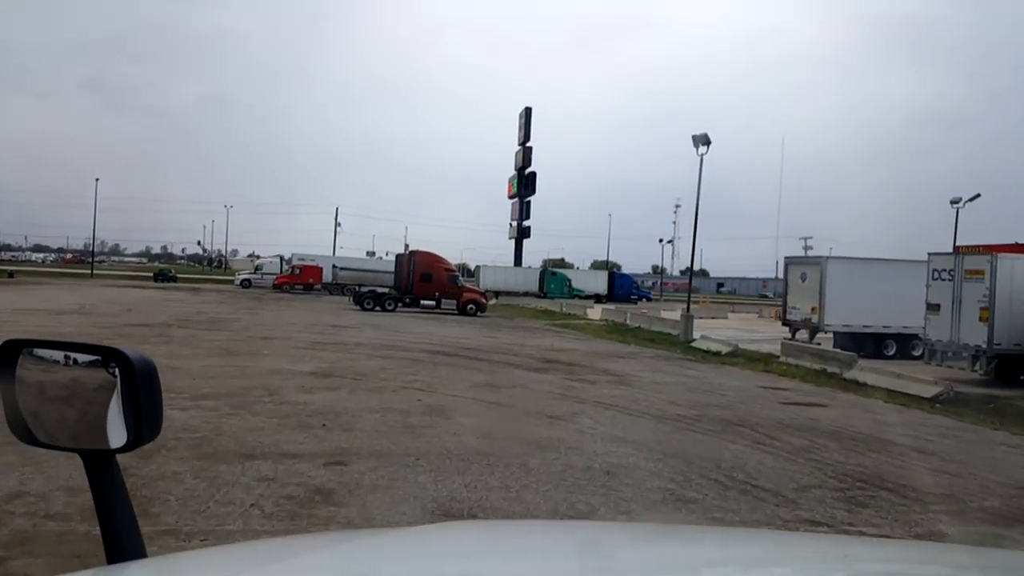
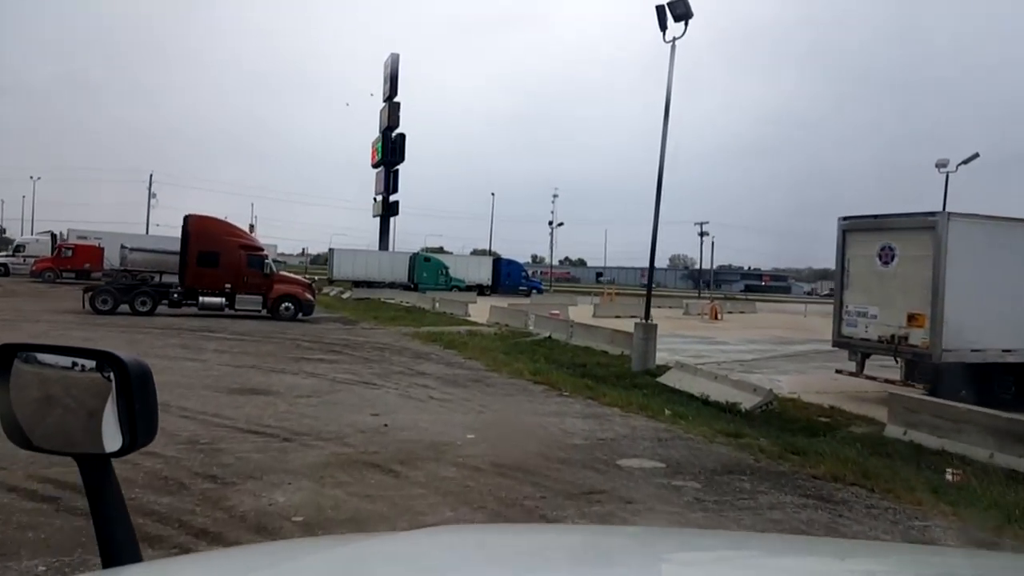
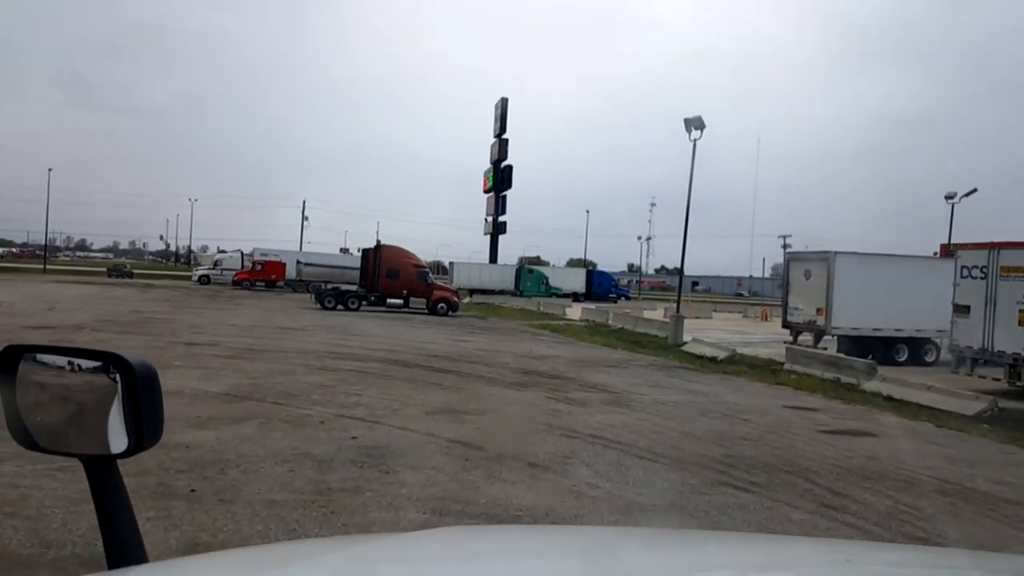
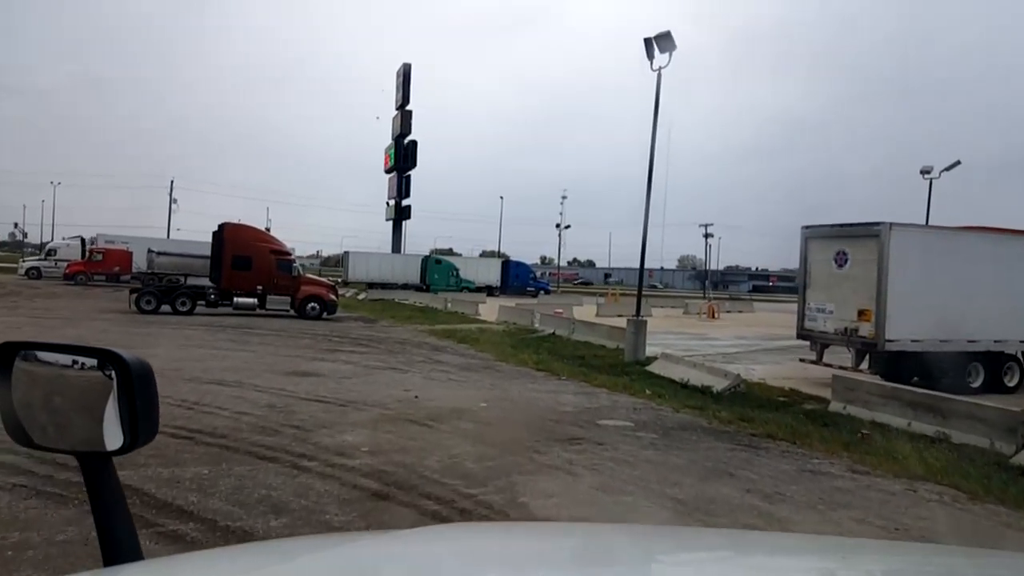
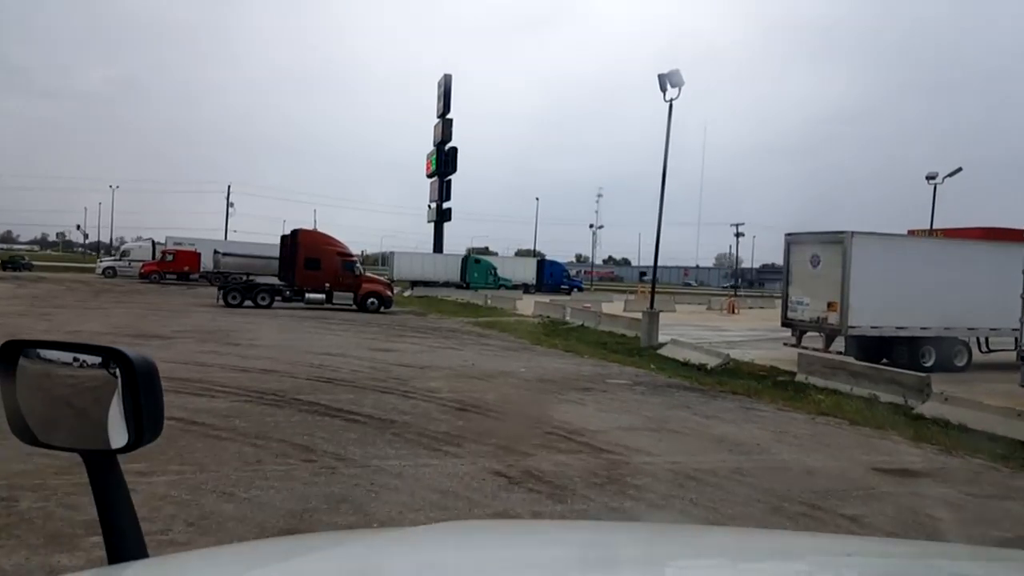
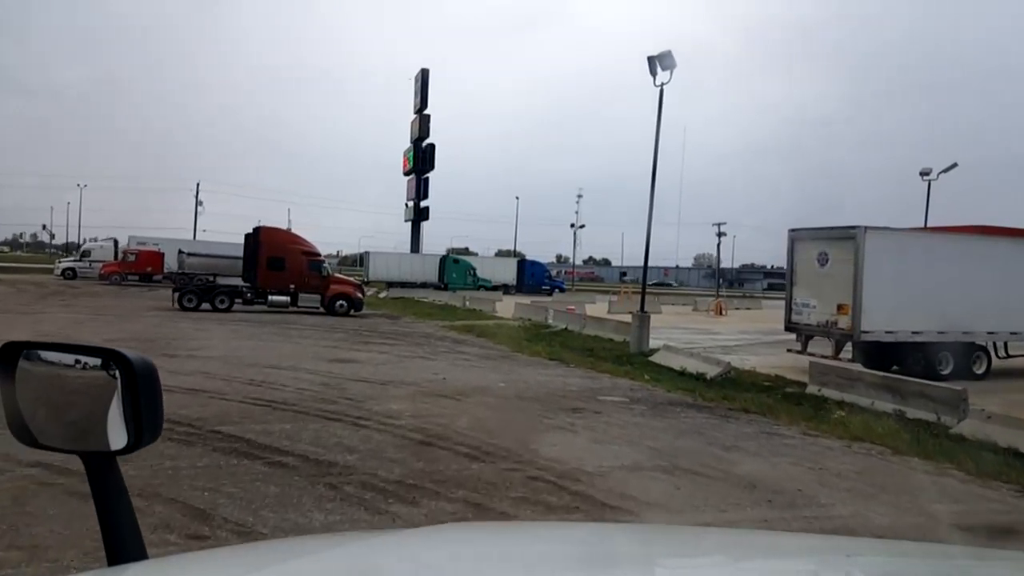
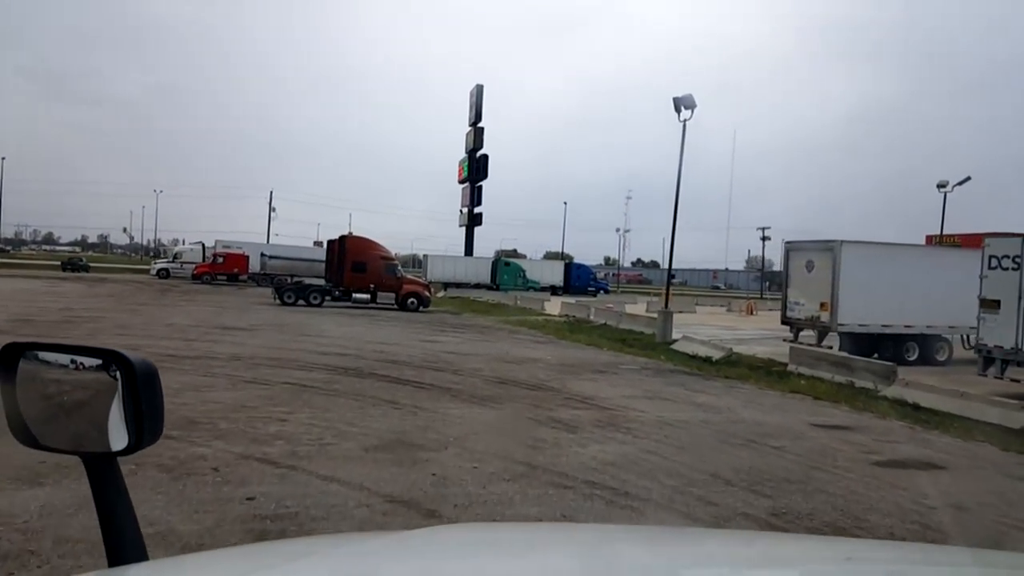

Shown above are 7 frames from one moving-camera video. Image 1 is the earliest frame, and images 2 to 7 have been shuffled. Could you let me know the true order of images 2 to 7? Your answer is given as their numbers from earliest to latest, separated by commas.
3, 7, 5, 6, 4, 2
